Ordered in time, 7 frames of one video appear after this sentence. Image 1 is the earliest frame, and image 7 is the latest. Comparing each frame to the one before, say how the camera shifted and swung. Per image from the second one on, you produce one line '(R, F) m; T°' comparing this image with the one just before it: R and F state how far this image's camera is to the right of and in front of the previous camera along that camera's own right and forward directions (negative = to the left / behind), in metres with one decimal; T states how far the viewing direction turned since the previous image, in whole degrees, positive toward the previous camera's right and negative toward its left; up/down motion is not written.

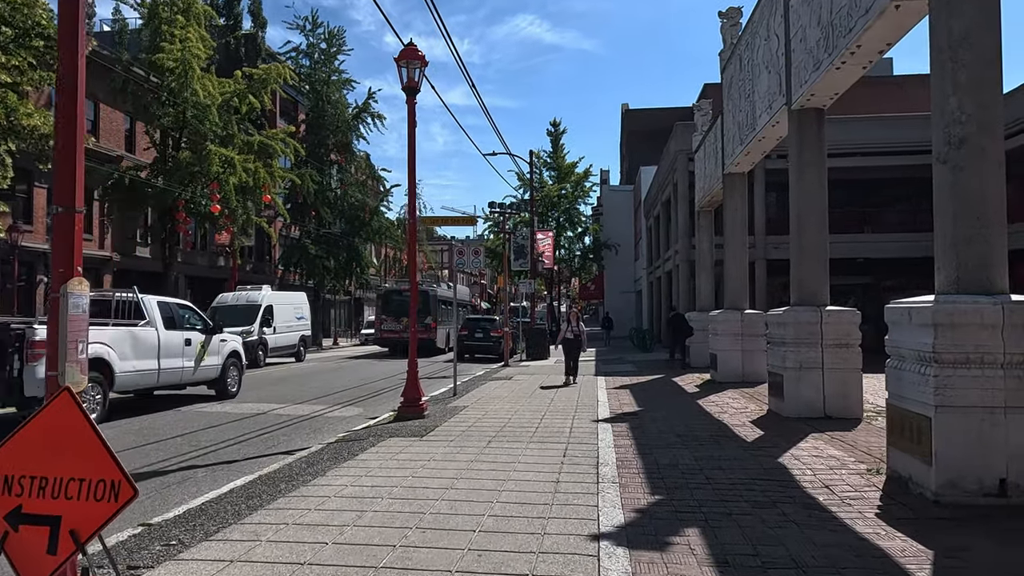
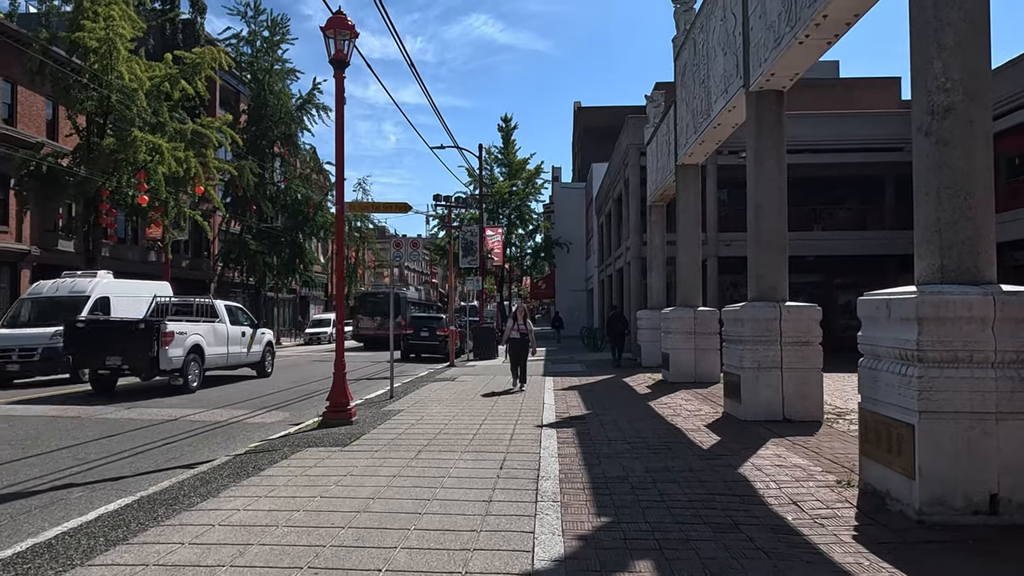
(+0.2, +0.9) m; +4°
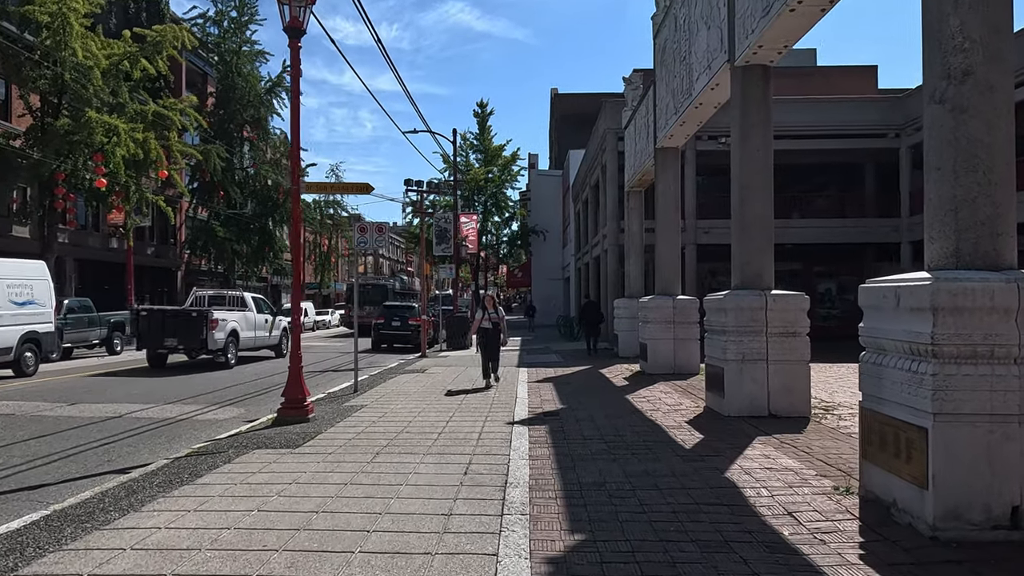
(+0.1, +0.7) m; +2°
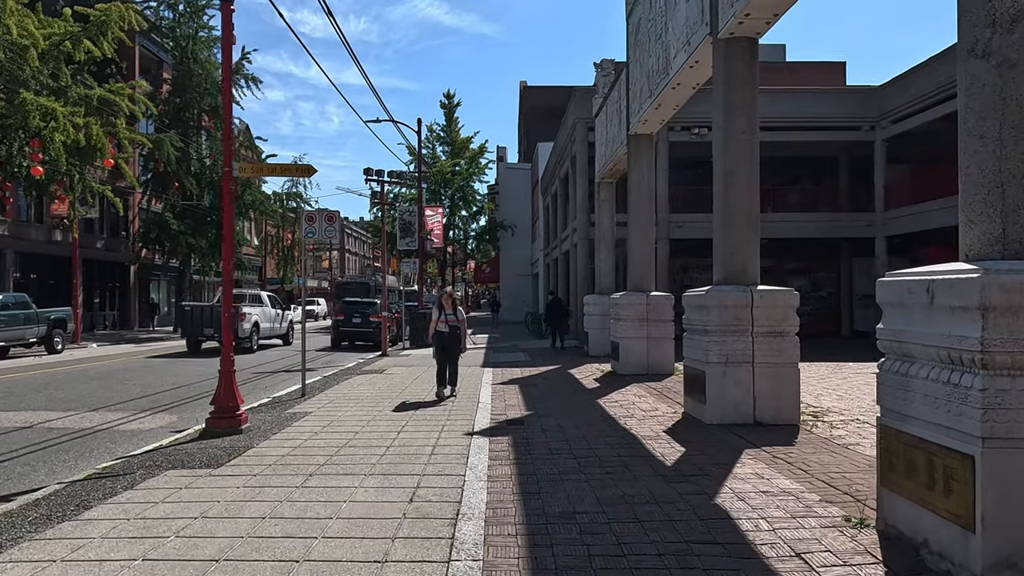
(+0.1, +0.9) m; +2°
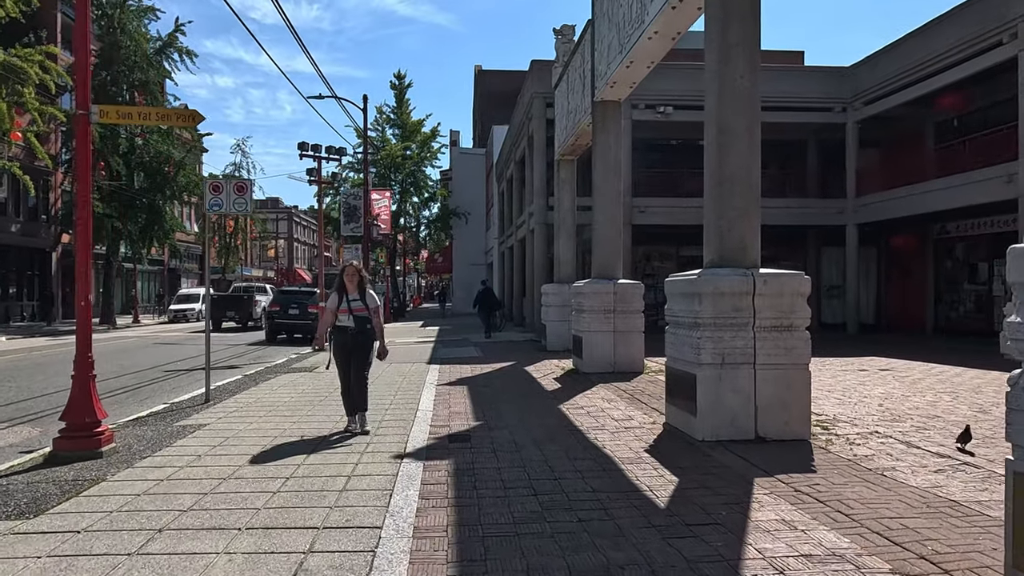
(+0.1, +1.7) m; +3°
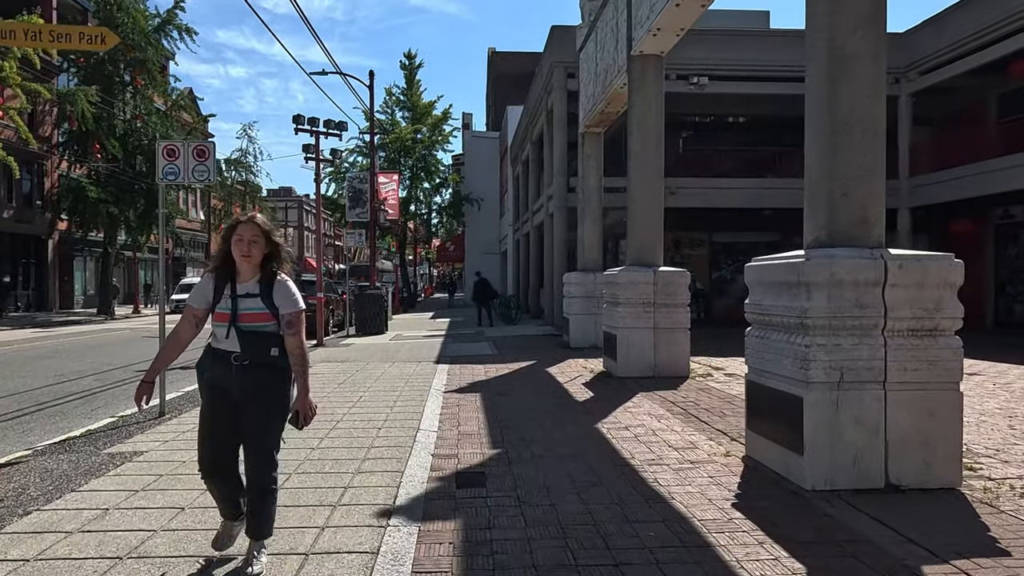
(-0.1, +1.9) m; -1°
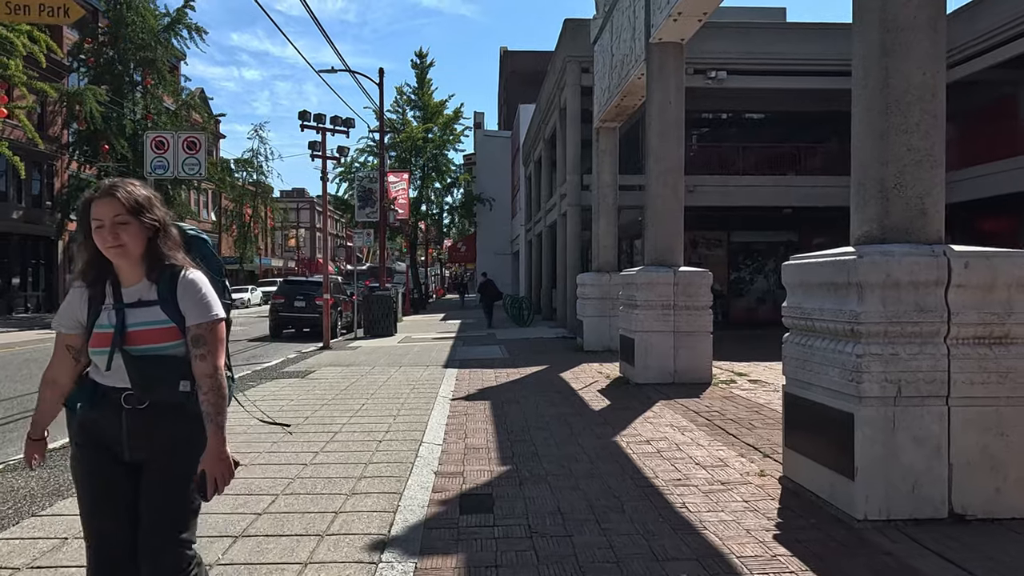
(0.0, +0.5) m; -1°
